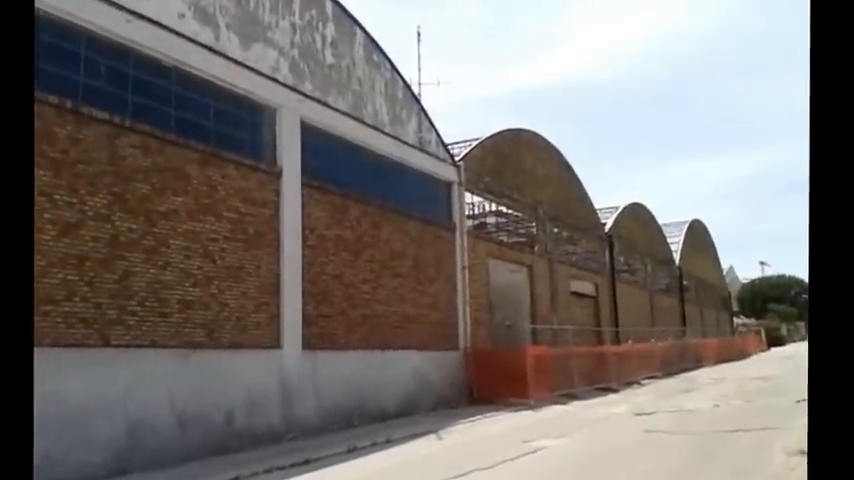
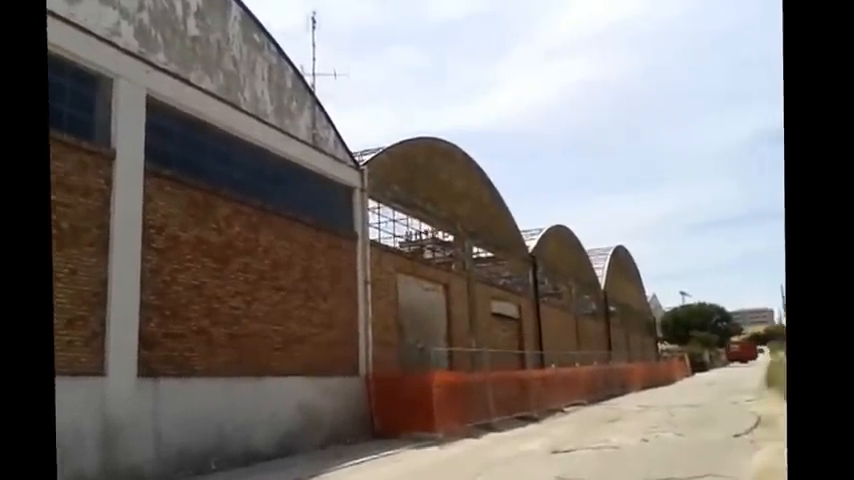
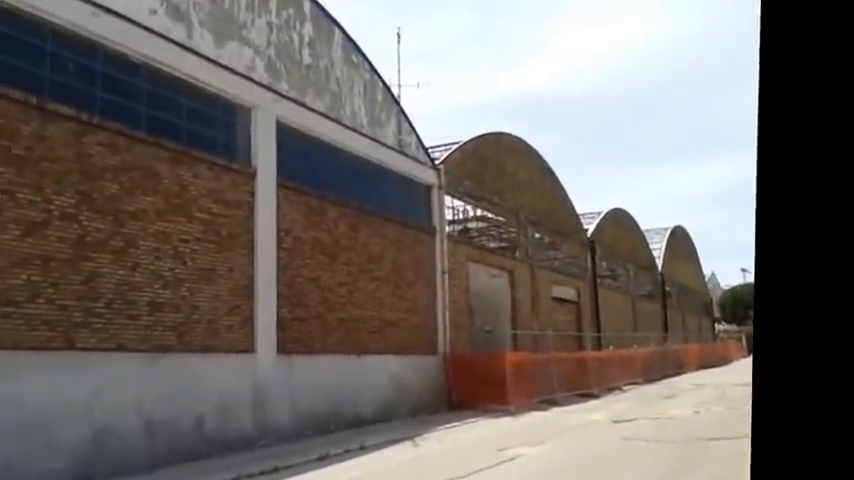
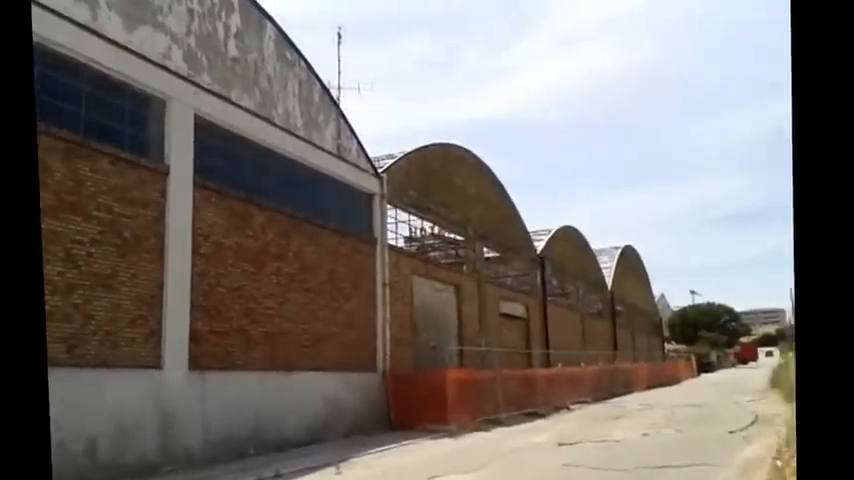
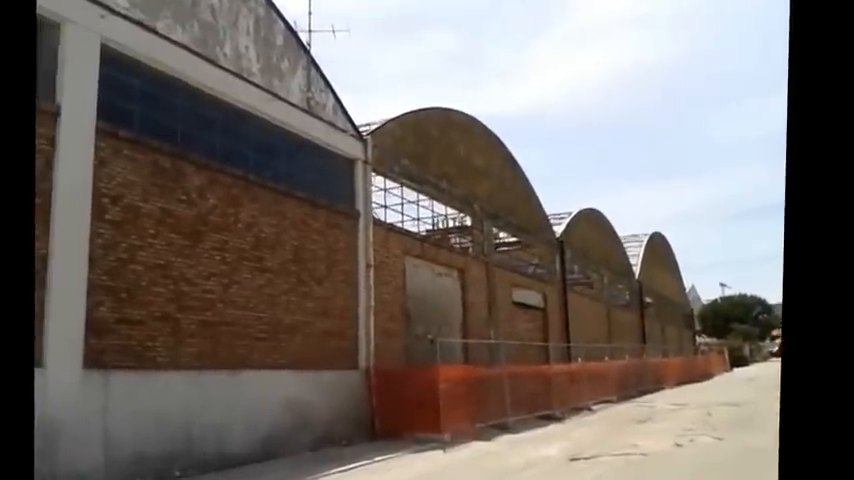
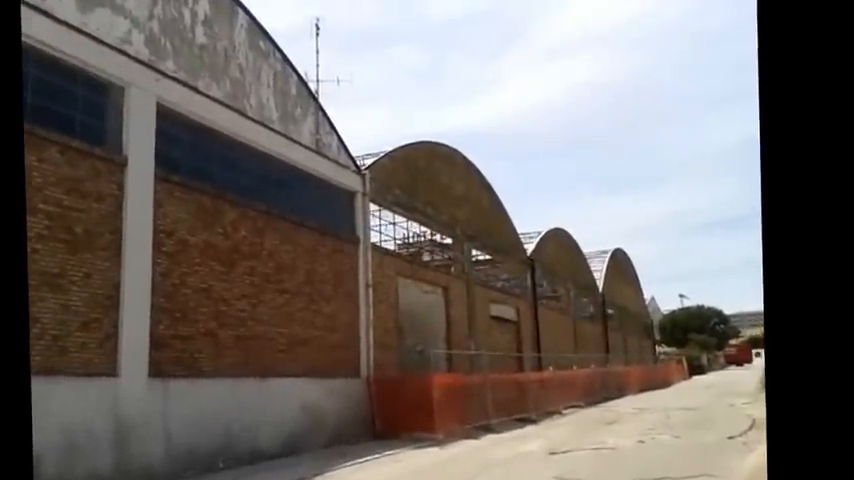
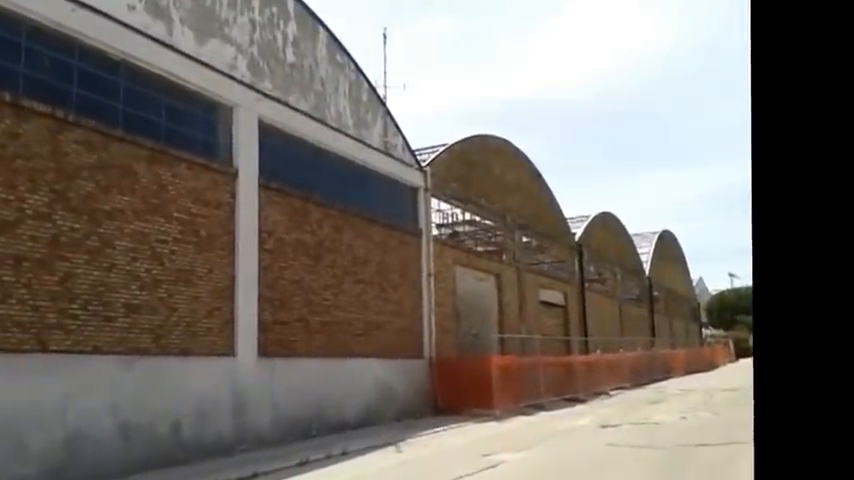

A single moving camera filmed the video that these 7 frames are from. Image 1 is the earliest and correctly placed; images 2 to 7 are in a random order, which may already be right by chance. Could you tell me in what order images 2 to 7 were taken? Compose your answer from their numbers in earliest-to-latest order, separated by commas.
3, 7, 4, 6, 2, 5
